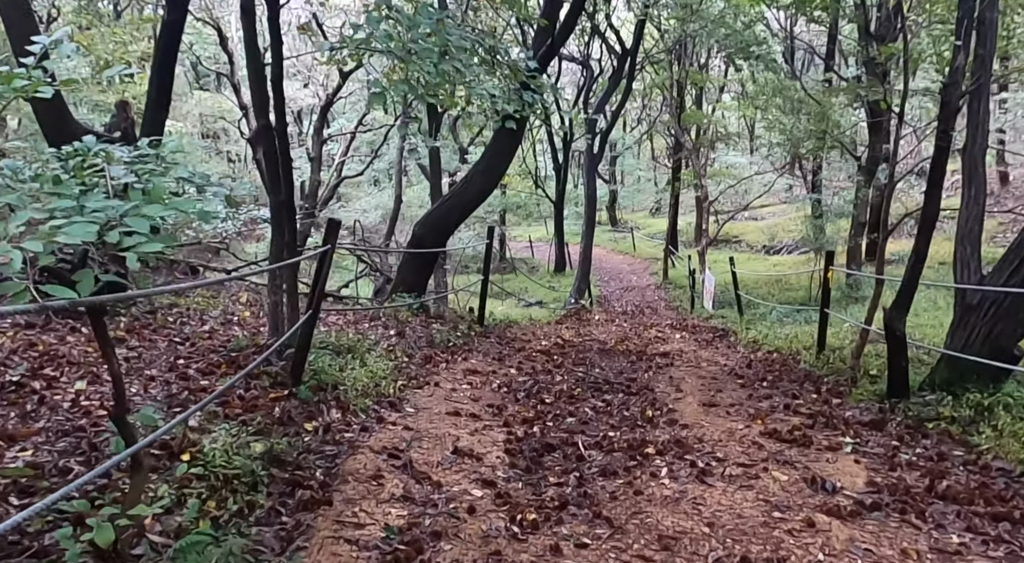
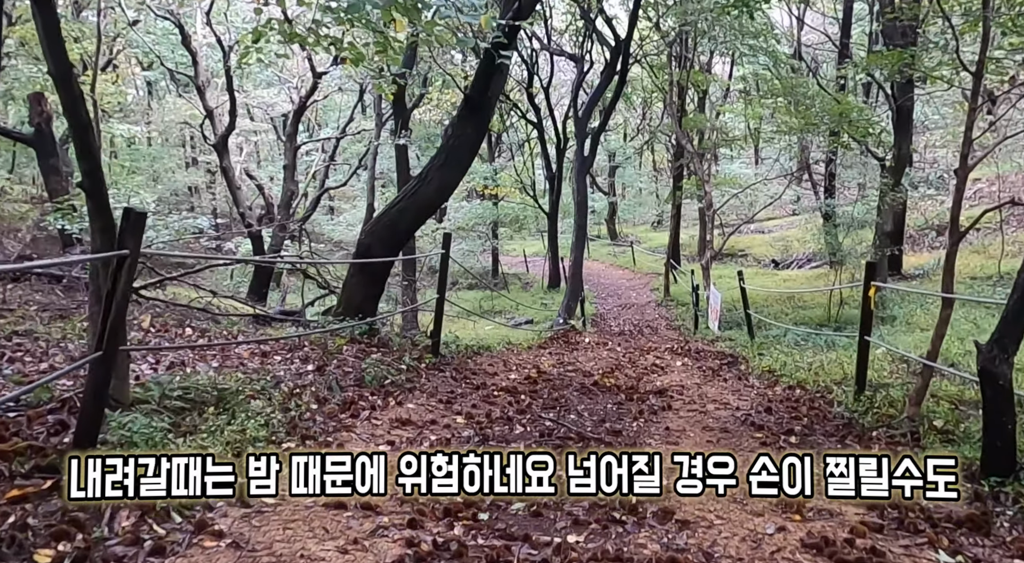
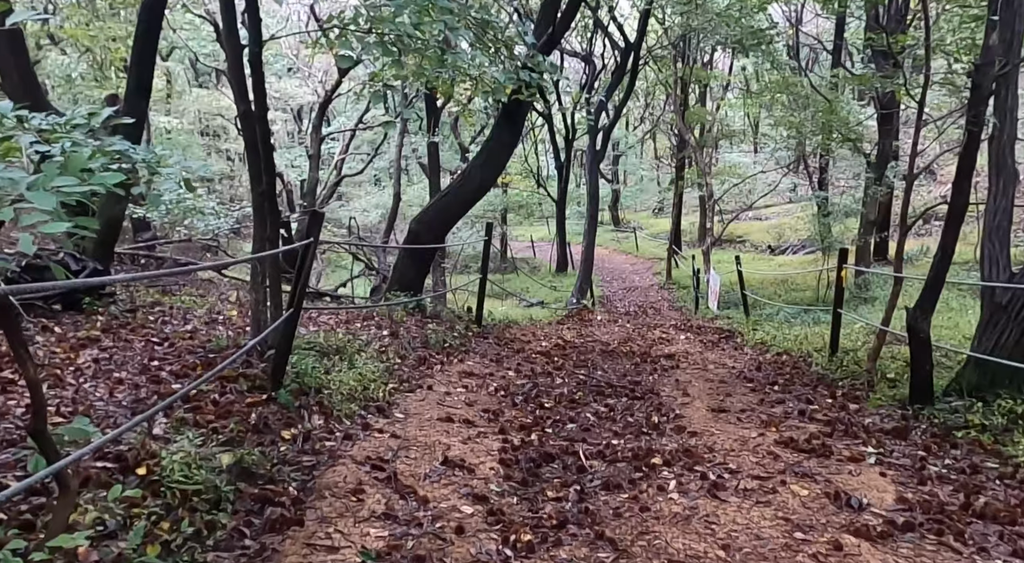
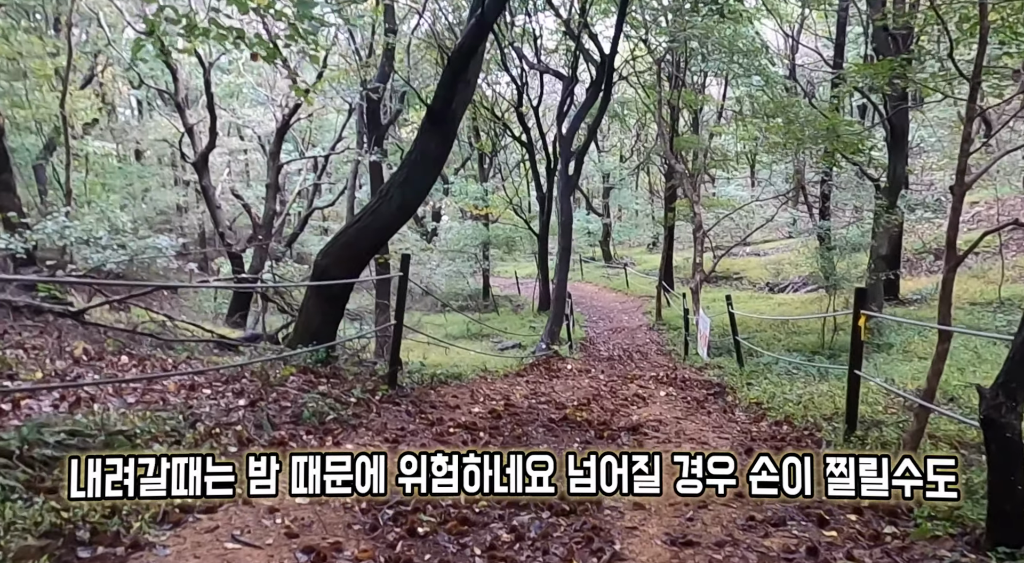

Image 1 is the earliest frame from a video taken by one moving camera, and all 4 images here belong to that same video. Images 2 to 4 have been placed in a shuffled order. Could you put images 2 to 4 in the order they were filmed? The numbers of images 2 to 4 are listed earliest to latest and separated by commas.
3, 2, 4
